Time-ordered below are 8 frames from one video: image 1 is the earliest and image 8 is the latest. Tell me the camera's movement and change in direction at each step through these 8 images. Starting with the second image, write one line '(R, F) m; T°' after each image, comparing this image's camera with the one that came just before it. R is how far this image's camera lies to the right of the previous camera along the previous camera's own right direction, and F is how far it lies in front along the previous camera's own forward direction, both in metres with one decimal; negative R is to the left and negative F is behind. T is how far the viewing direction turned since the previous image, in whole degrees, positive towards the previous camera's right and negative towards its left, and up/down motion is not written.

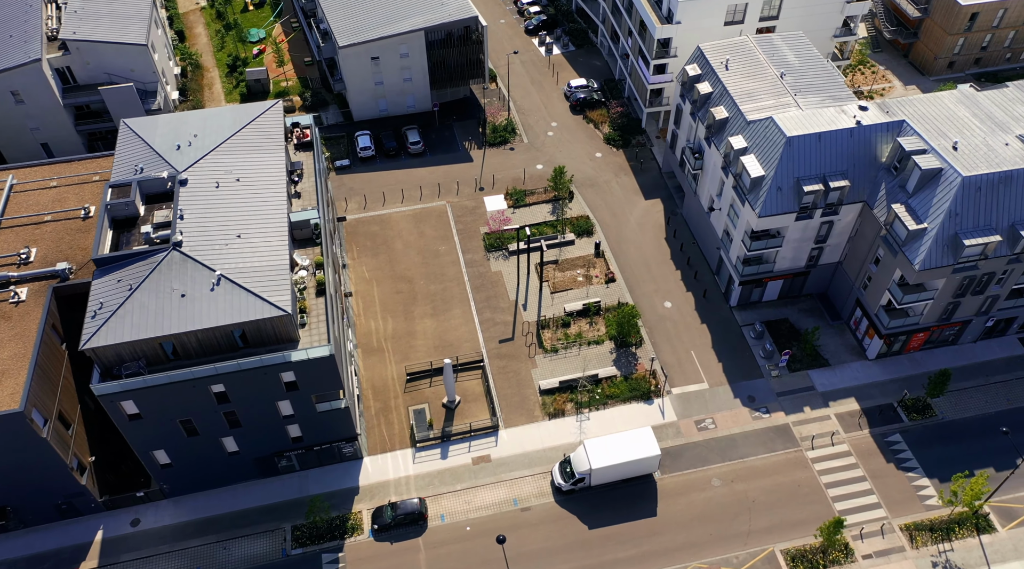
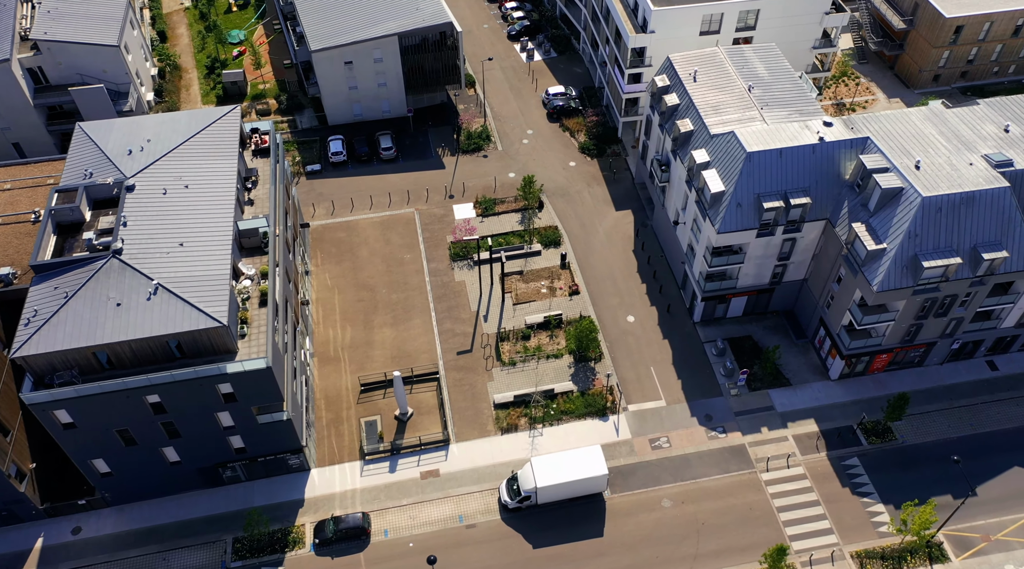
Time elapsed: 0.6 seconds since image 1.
(+4.2, +0.9) m; -1°
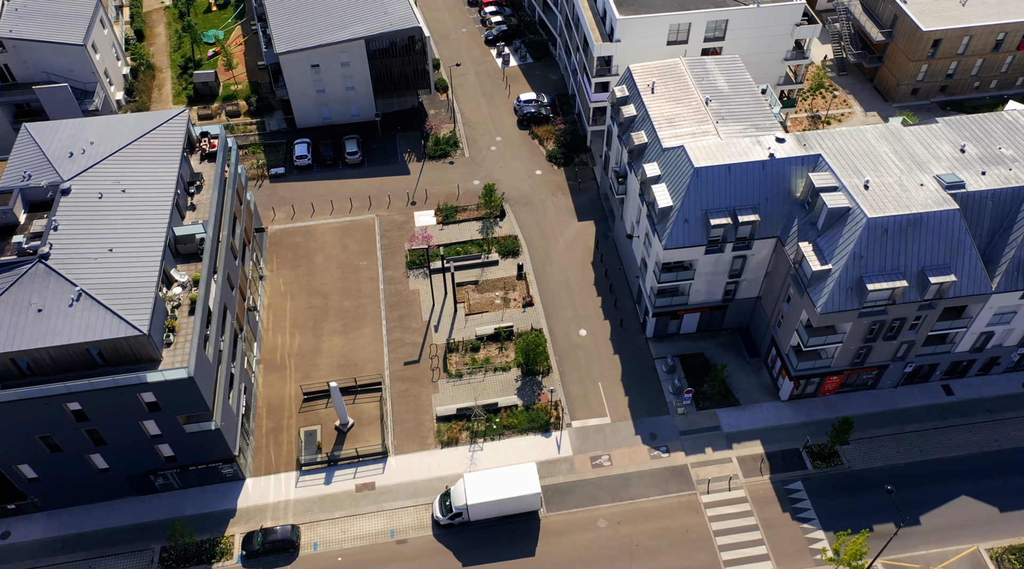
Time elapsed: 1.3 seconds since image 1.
(+5.1, +0.9) m; -1°
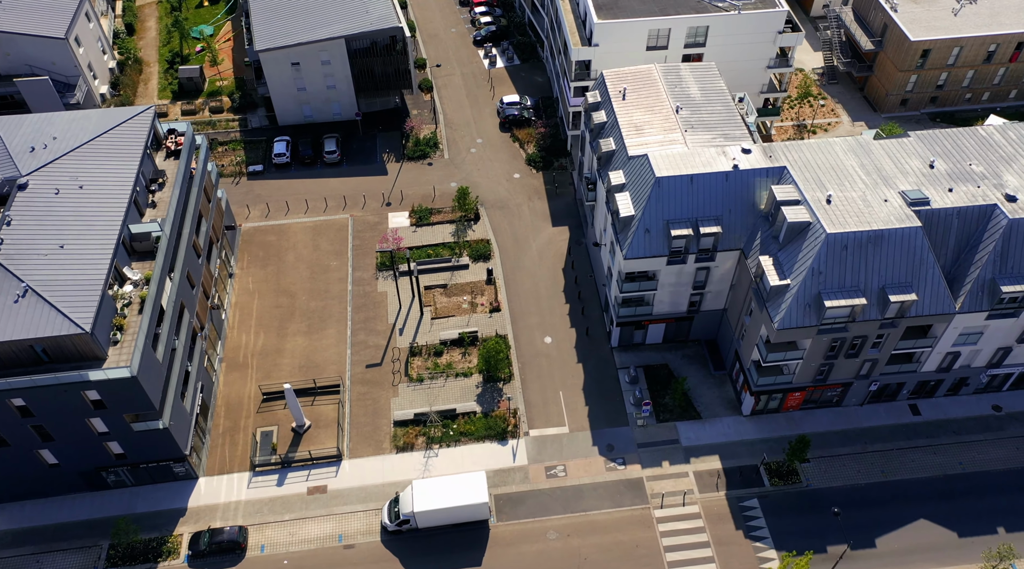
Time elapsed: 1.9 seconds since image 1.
(+4.1, +0.6) m; -1°
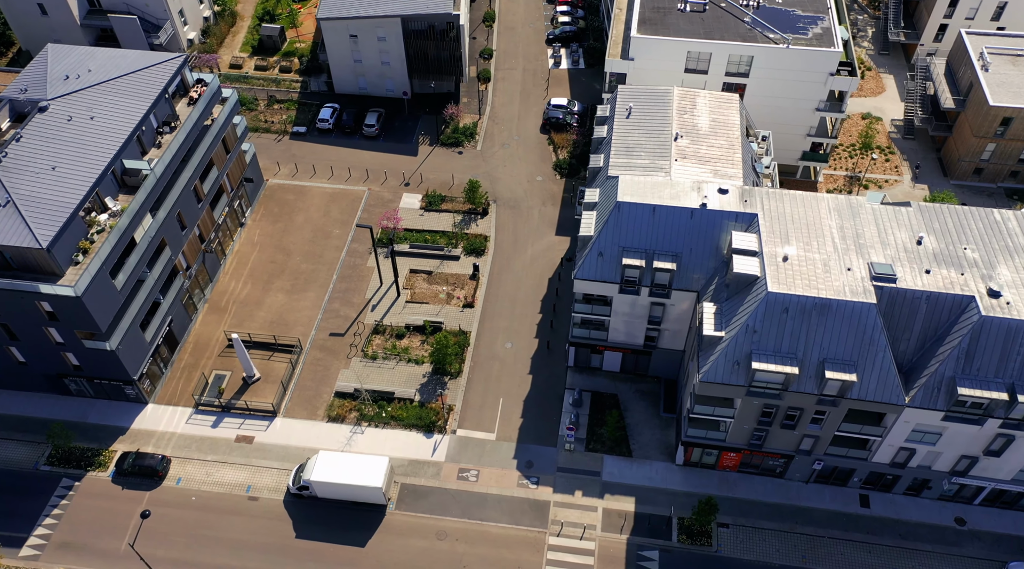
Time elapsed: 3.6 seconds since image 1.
(+13.5, +1.5) m; -10°
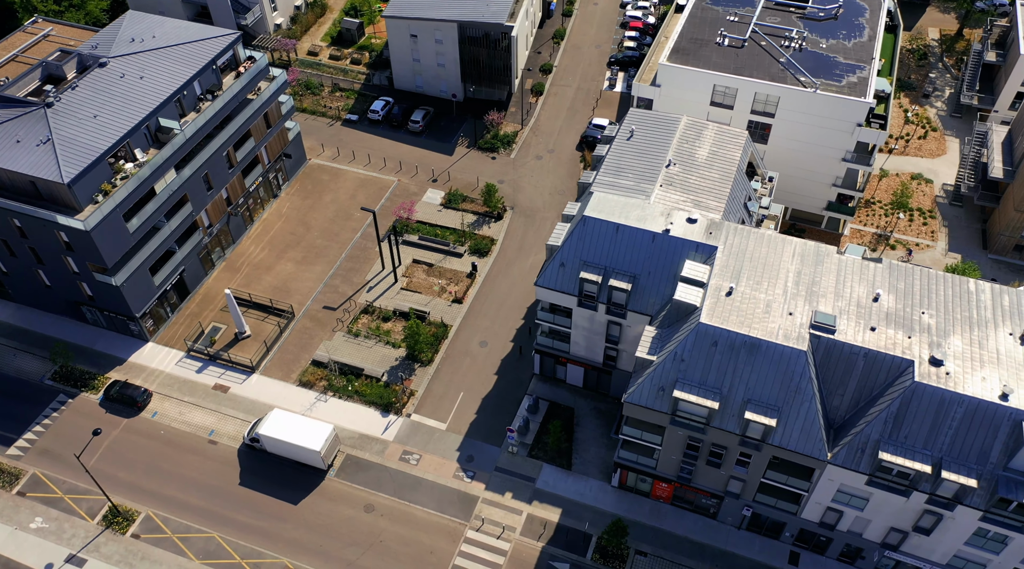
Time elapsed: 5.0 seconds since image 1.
(+11.0, -0.8) m; -9°
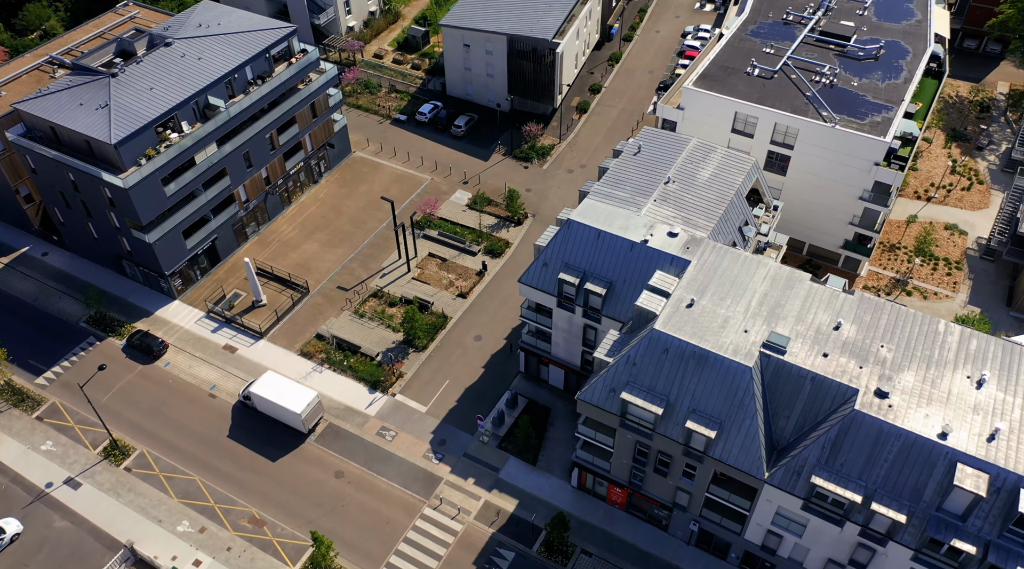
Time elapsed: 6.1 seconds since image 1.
(+7.9, -1.8) m; -7°
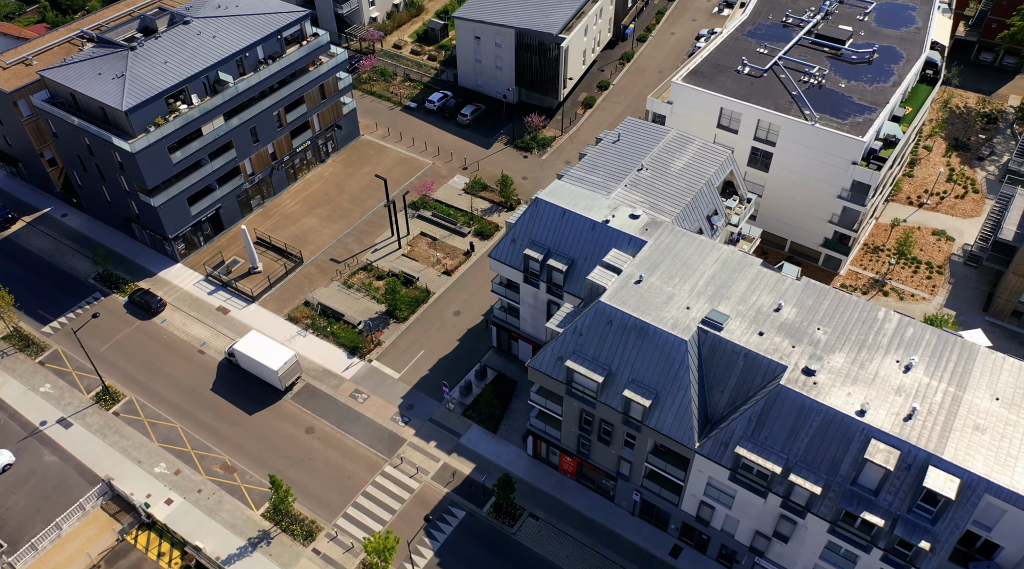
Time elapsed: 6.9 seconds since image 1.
(+5.9, -2.4) m; -3°
